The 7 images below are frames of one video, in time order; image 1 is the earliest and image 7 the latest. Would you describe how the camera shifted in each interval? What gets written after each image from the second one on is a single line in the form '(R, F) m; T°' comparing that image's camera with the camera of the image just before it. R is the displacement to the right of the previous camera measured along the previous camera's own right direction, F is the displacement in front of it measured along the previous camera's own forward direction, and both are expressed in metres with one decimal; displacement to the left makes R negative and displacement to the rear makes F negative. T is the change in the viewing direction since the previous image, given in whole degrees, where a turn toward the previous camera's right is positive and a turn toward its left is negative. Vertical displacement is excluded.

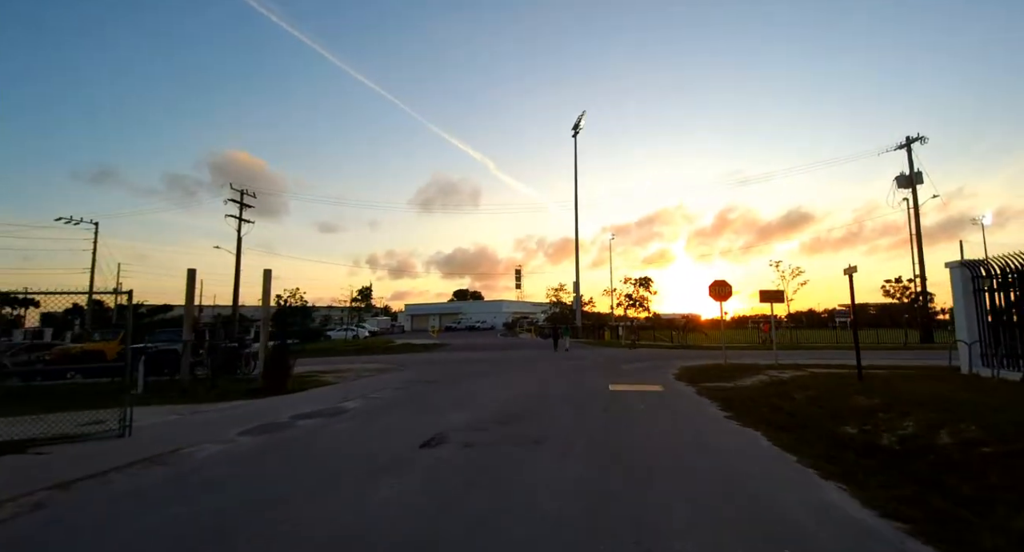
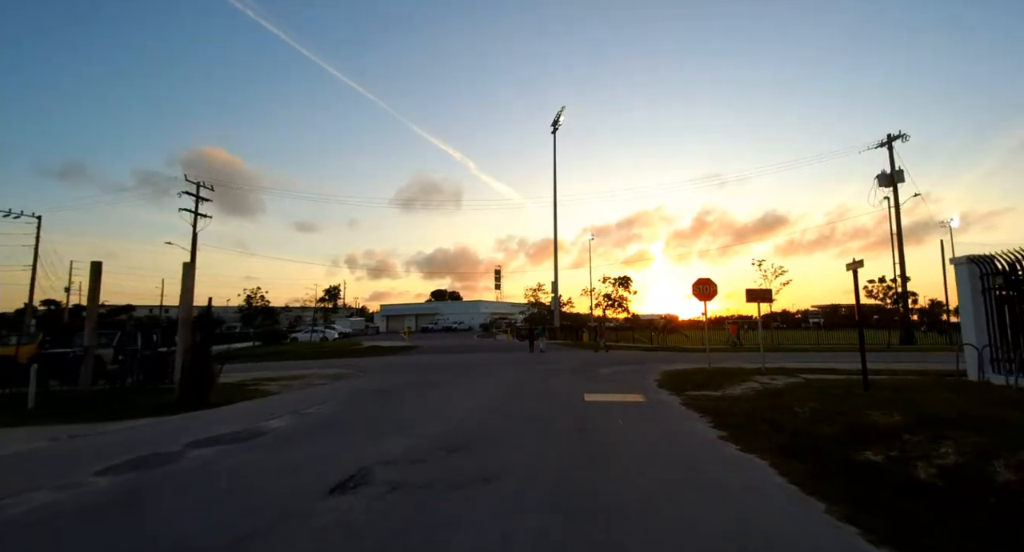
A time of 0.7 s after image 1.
(+0.4, +1.6) m; +2°
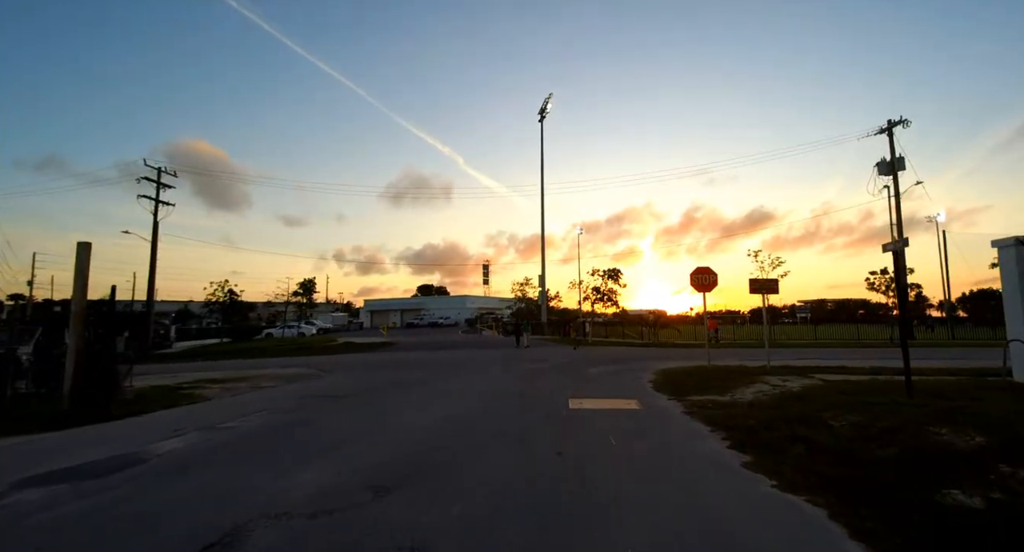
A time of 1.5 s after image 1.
(+0.4, +2.0) m; +1°
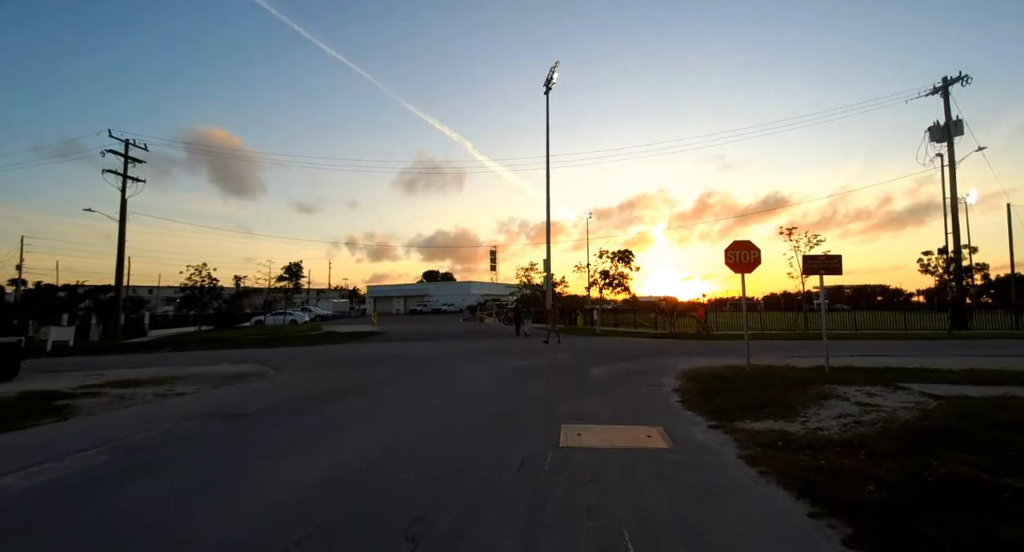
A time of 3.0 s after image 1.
(+0.7, +3.5) m; -1°
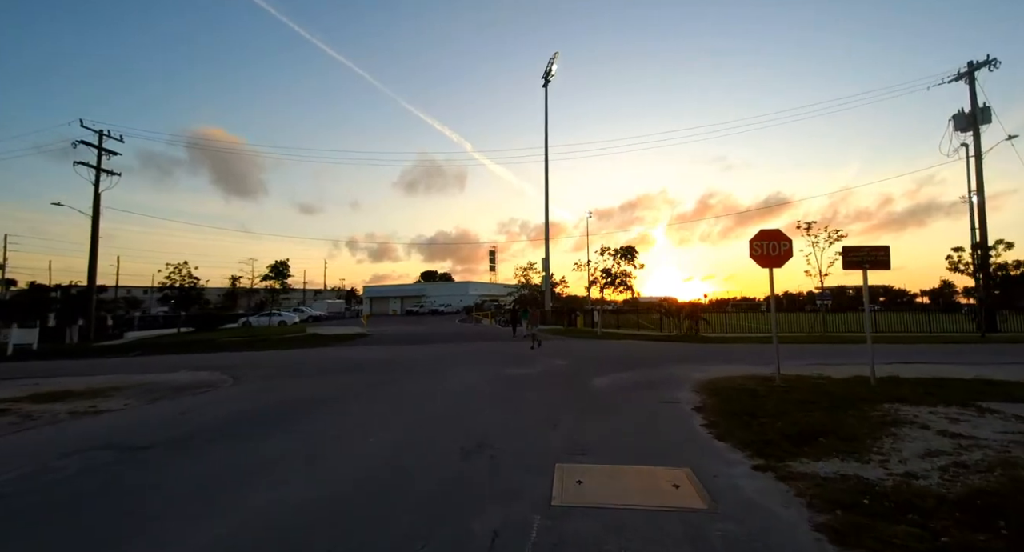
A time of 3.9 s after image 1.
(+0.3, +1.9) m; 0°
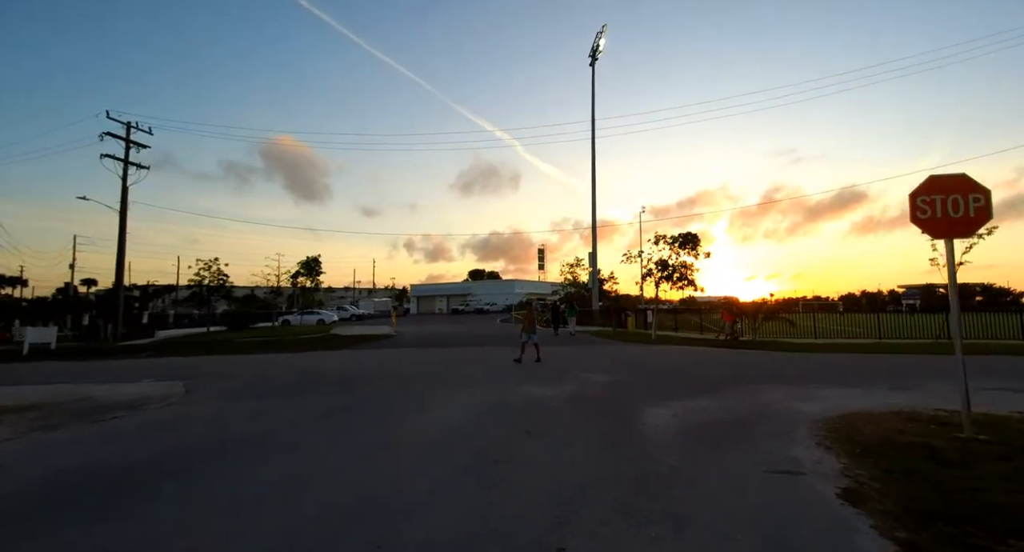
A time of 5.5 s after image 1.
(+0.6, +3.7) m; -6°
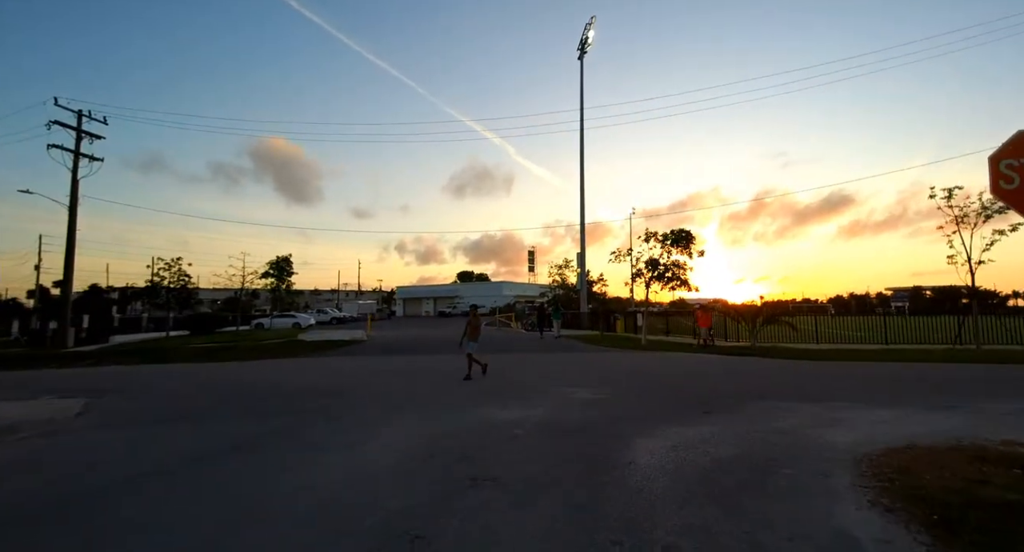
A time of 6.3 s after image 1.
(+0.5, +1.9) m; +1°
